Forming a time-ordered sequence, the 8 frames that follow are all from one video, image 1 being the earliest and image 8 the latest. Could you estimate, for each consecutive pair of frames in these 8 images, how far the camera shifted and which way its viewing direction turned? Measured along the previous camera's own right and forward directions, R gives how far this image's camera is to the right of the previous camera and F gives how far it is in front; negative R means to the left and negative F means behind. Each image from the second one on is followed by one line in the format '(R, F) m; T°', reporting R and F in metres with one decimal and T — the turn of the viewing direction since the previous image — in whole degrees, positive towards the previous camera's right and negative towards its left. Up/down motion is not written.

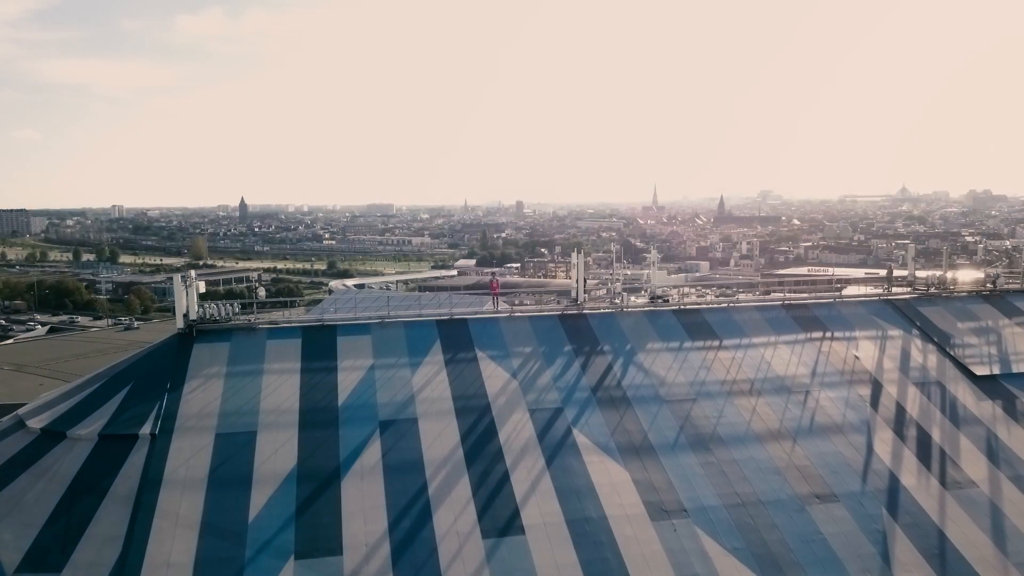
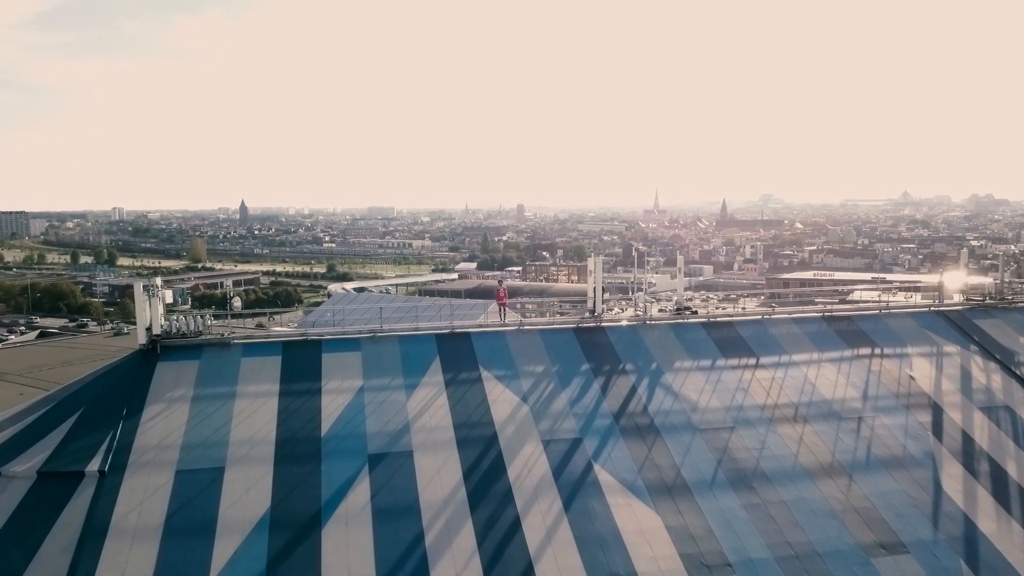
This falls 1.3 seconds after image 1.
(-0.1, +1.1) m; 0°
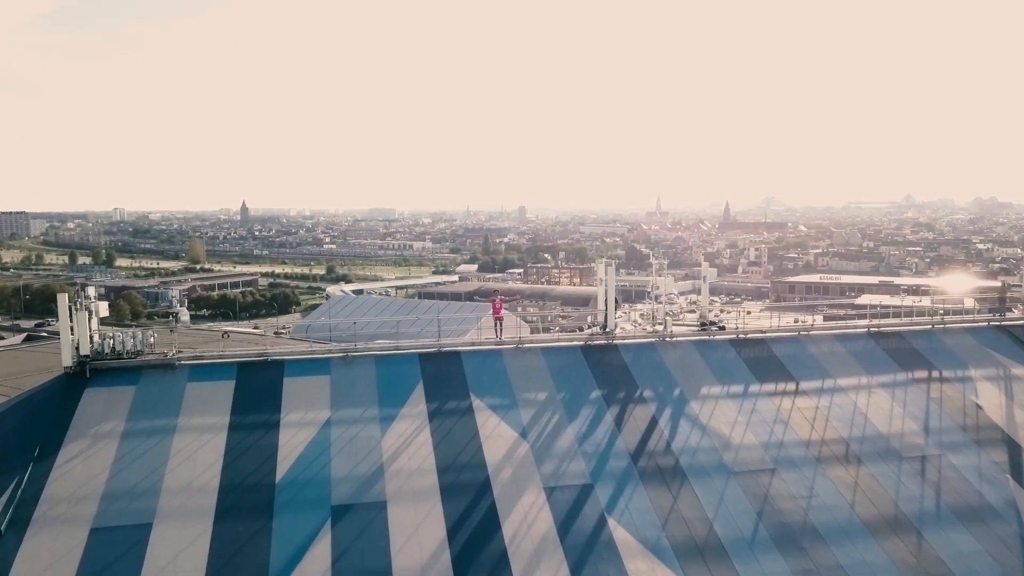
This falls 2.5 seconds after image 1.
(0.0, +1.2) m; 0°
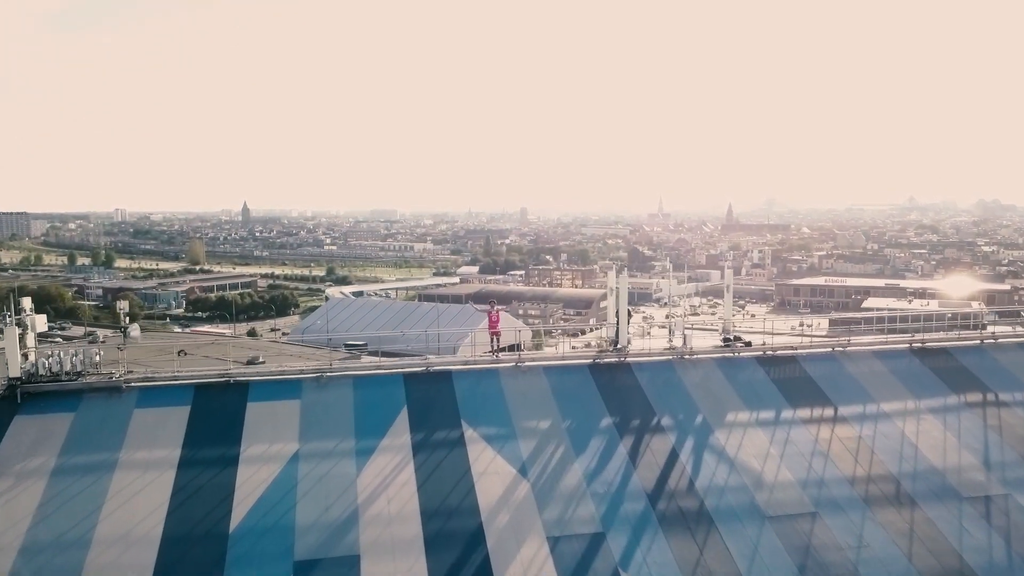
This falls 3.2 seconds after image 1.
(0.0, +0.9) m; 0°
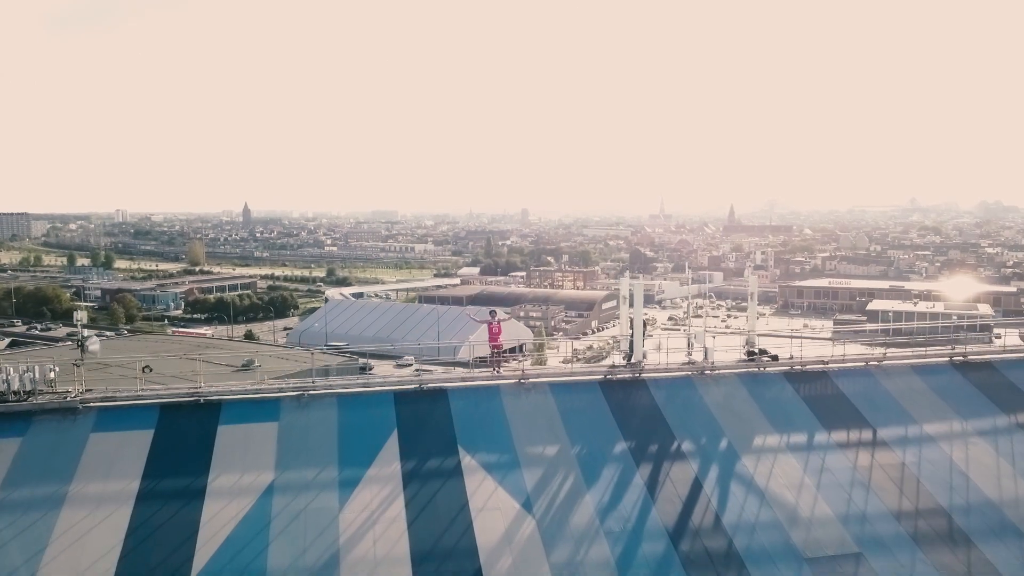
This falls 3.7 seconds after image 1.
(0.0, +0.6) m; 0°
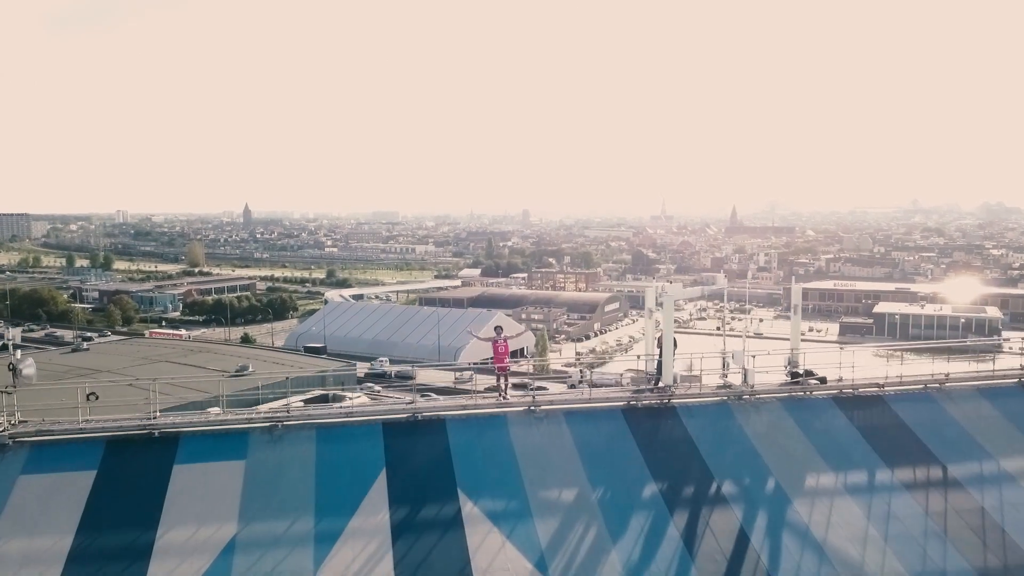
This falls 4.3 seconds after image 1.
(-0.1, +0.8) m; 0°
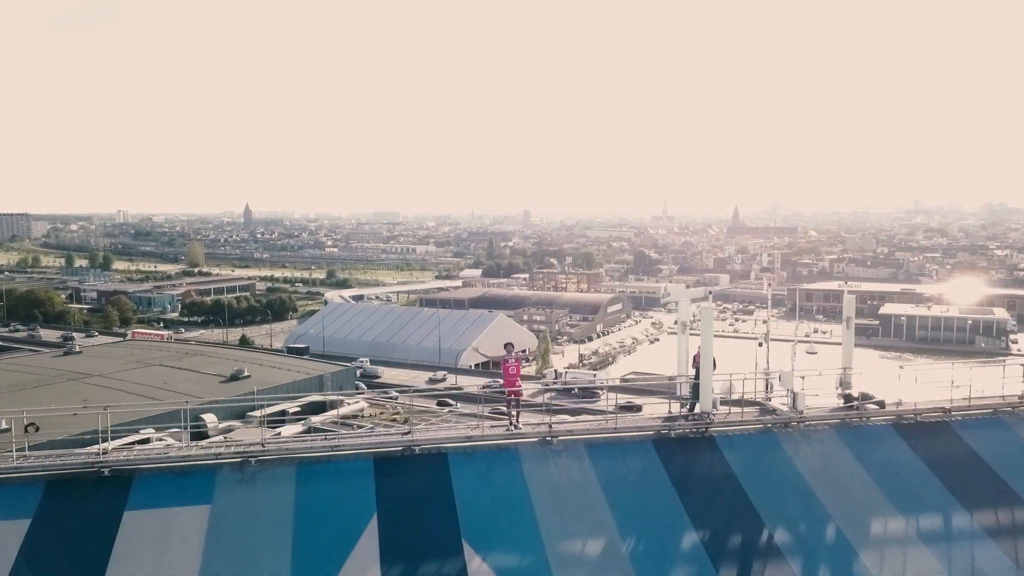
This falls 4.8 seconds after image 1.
(-0.1, +0.7) m; 0°
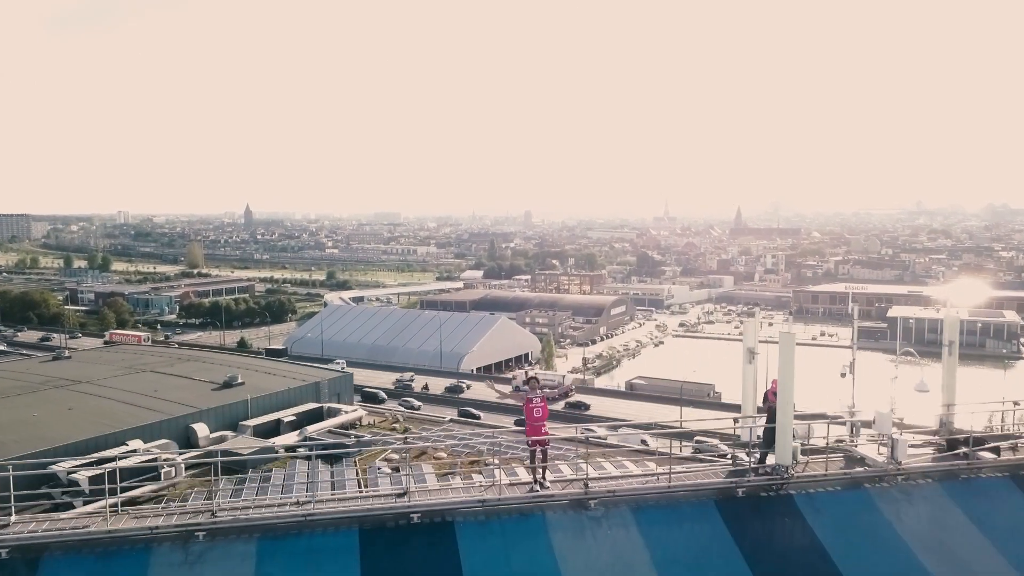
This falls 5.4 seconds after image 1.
(-0.1, +0.9) m; 0°
